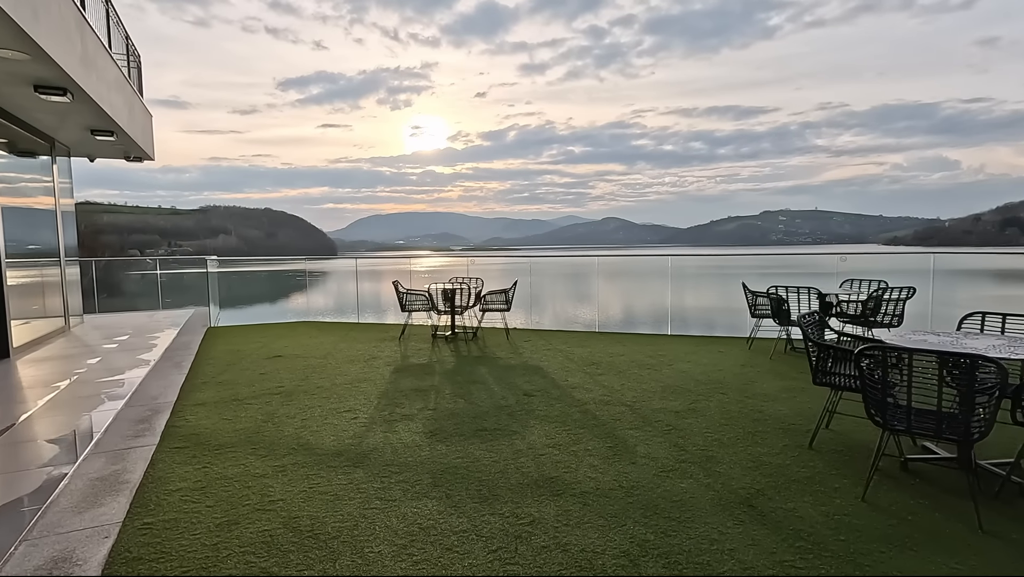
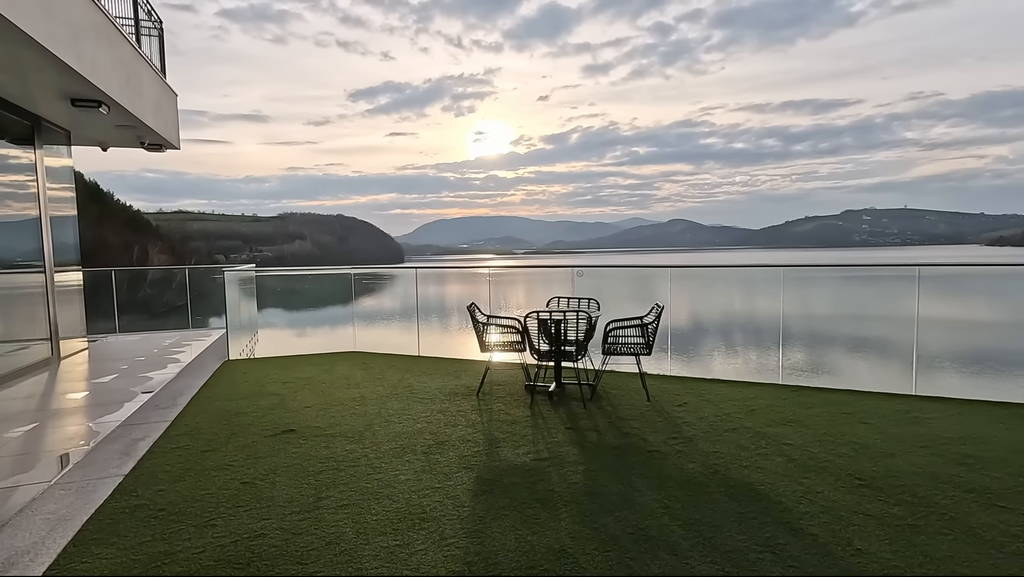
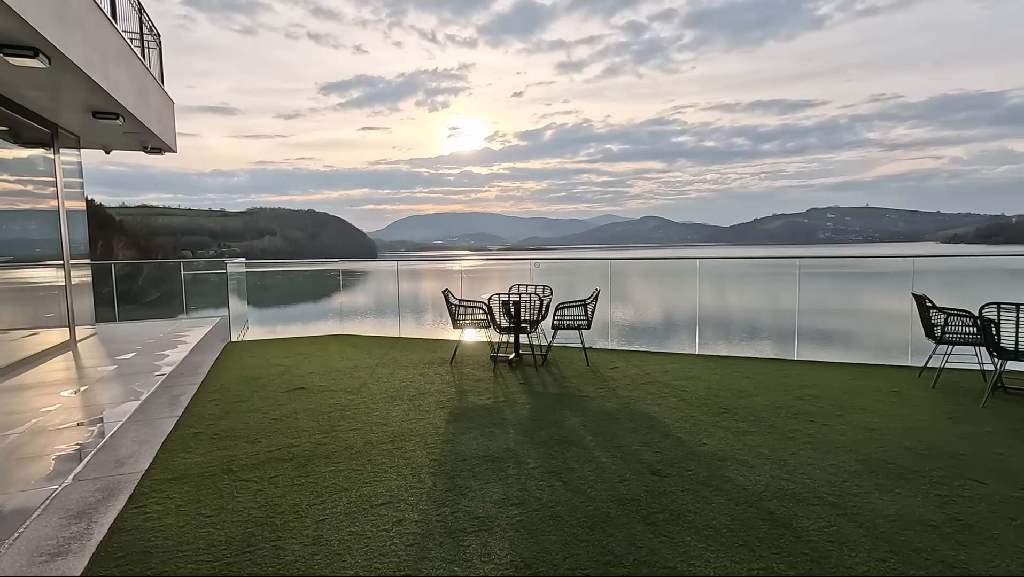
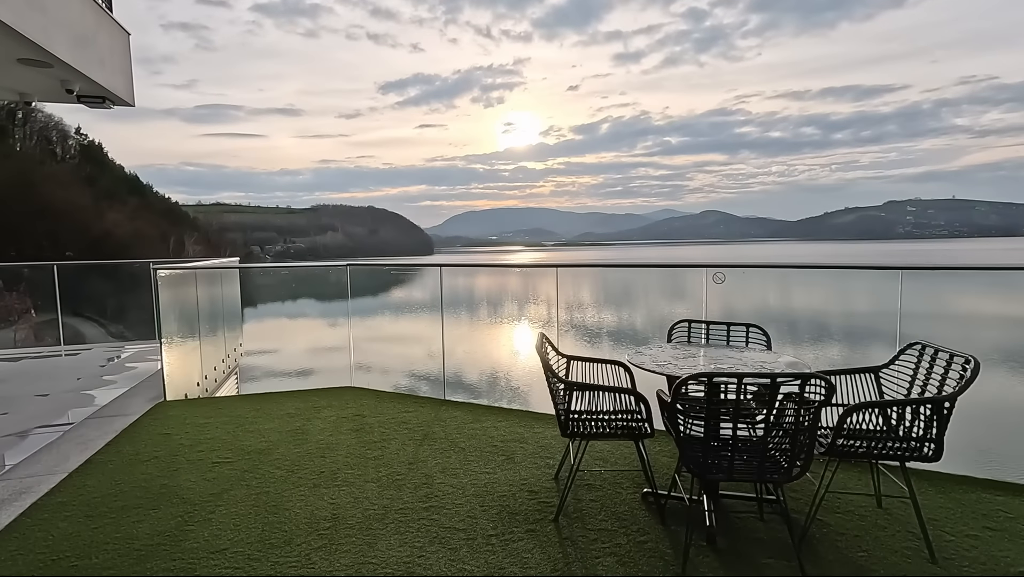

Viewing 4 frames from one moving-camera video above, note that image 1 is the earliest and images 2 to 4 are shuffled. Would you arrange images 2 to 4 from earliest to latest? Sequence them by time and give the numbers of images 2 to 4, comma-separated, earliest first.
3, 2, 4
